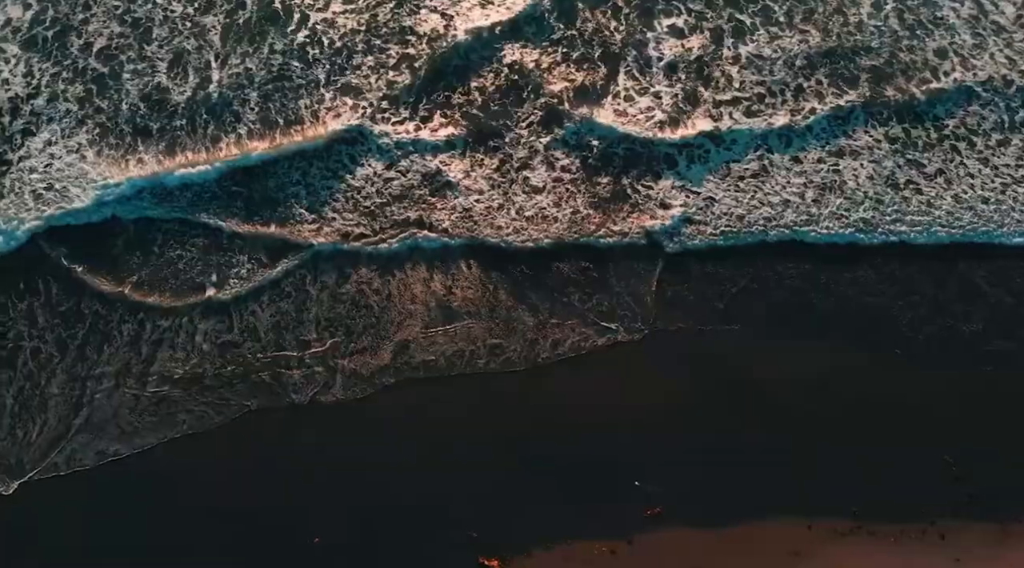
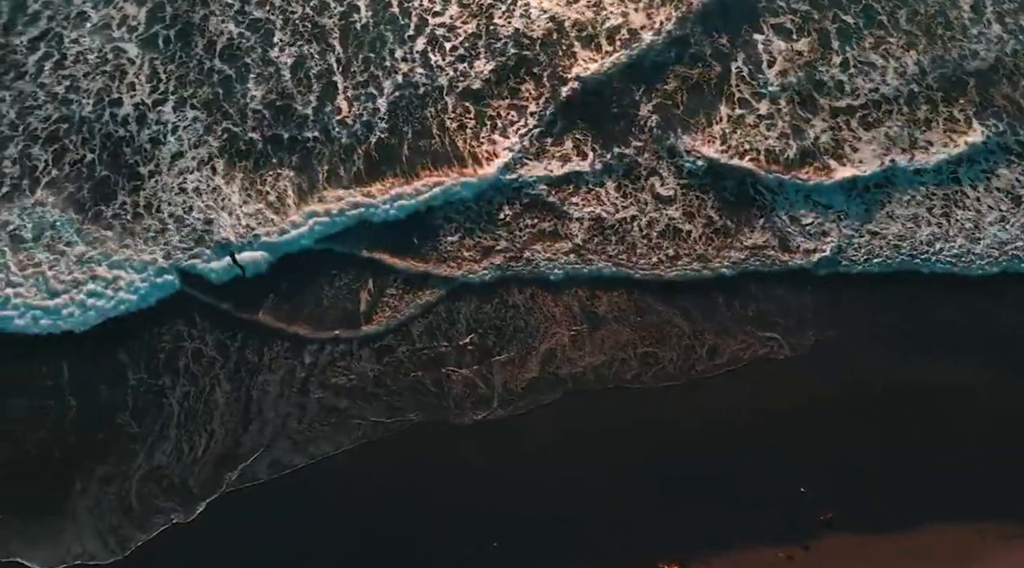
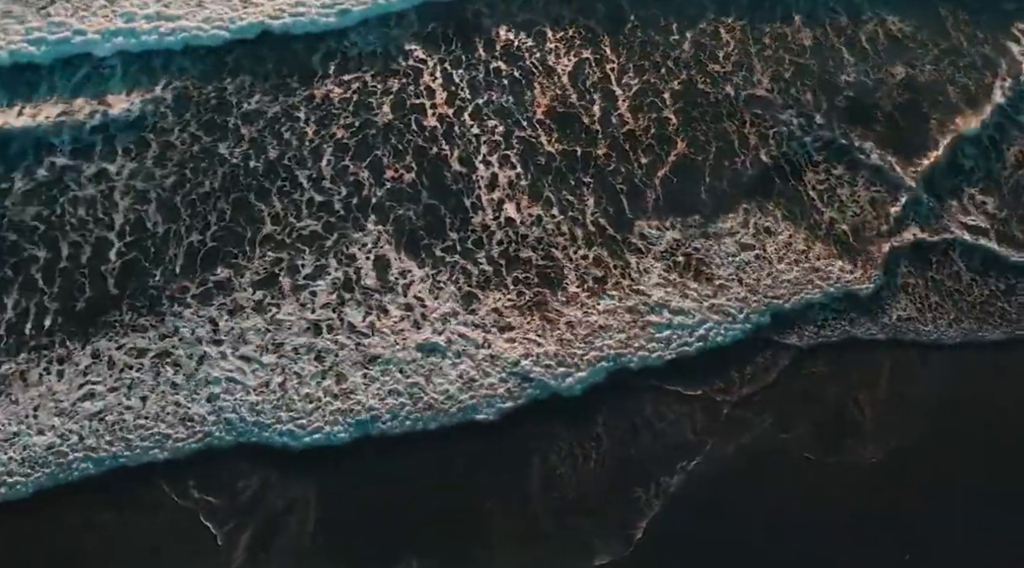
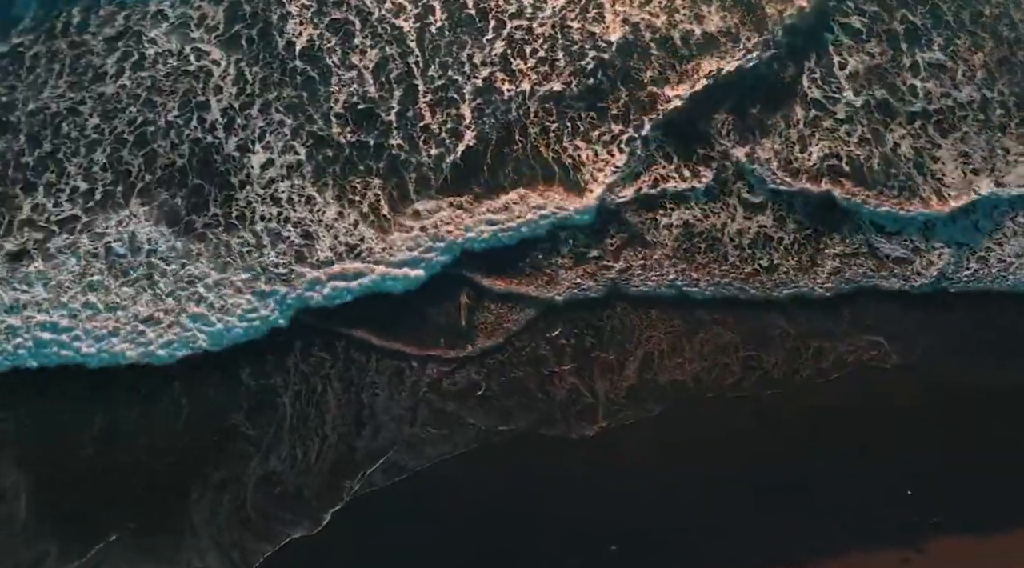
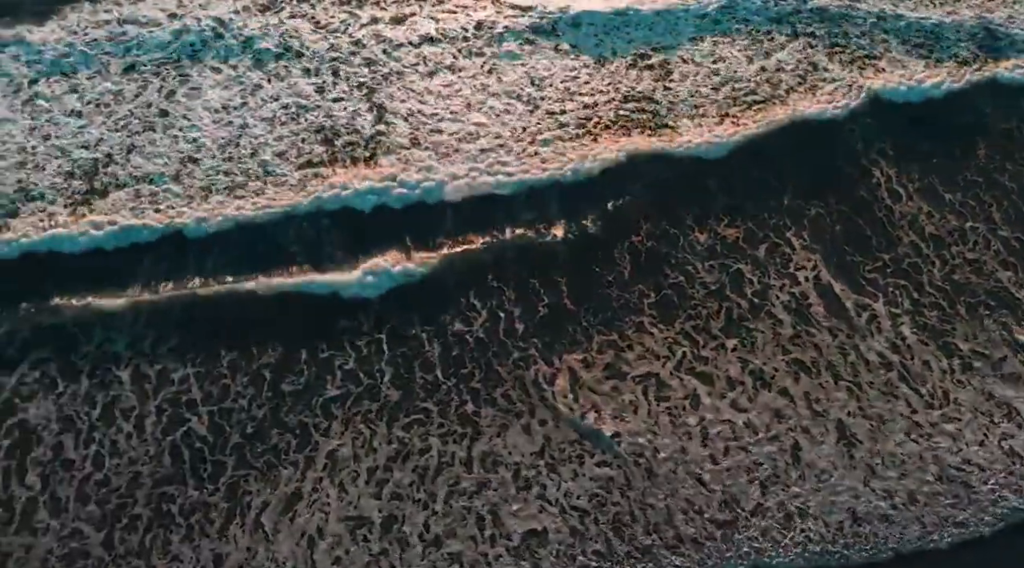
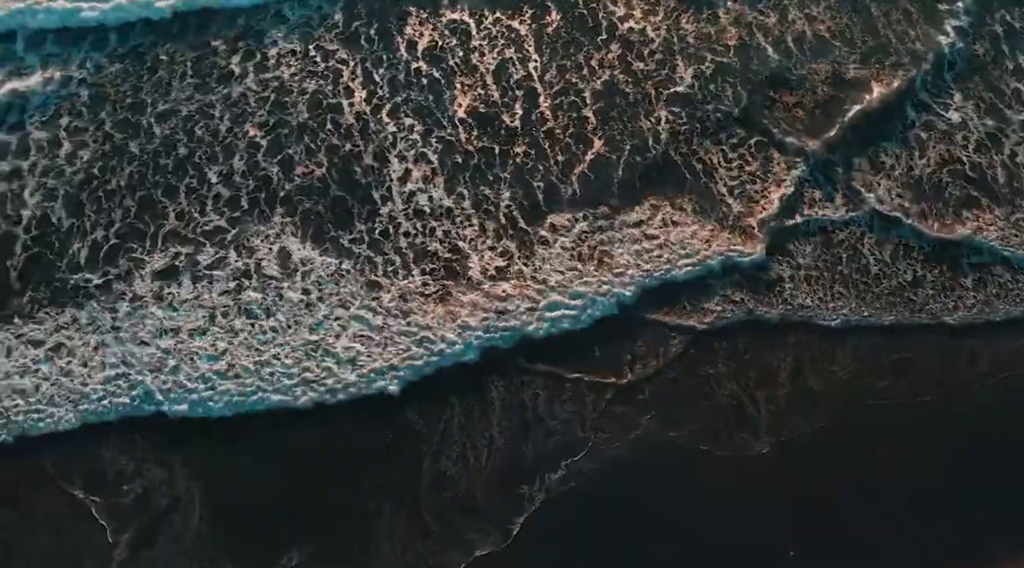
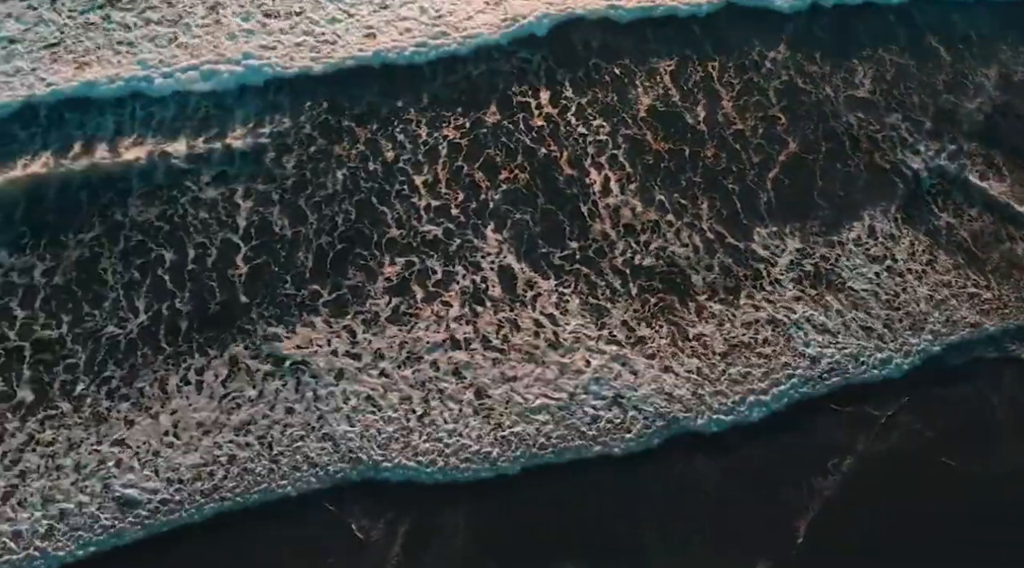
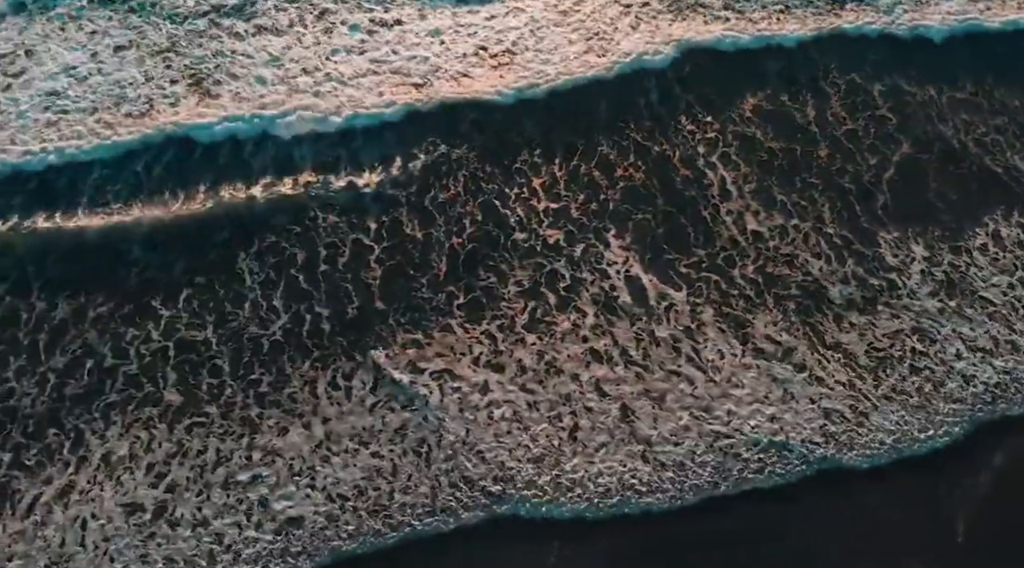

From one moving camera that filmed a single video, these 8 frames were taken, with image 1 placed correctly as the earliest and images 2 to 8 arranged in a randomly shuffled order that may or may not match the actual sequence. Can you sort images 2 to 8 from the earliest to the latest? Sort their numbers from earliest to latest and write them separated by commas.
2, 4, 6, 3, 7, 8, 5
